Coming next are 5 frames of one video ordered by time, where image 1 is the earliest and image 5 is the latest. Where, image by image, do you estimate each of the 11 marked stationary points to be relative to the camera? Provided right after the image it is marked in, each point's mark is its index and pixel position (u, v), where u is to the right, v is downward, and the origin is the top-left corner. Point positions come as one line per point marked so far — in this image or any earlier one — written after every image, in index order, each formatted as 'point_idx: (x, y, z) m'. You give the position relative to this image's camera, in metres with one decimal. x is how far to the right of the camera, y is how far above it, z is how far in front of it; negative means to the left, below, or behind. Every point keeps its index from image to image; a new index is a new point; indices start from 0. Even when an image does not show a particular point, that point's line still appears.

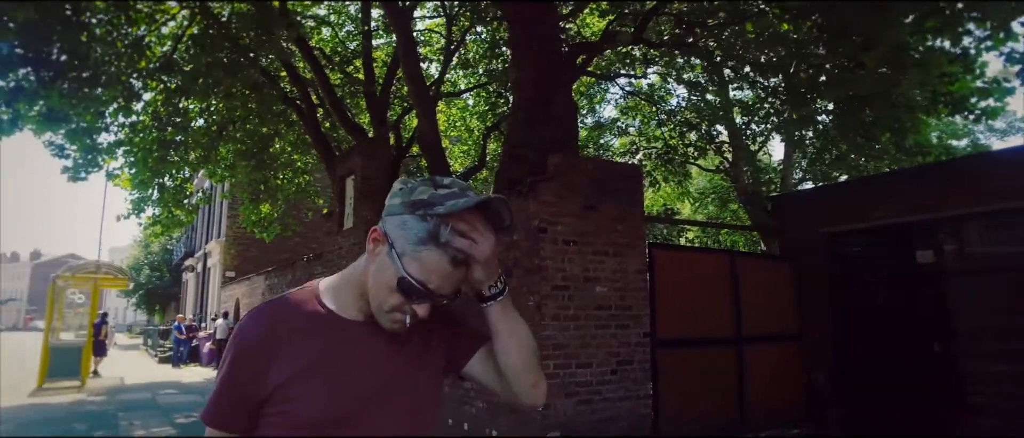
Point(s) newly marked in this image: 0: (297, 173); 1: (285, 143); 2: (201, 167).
0: (-3.2, +0.7, +10.5) m
1: (-3.1, +1.0, +9.7) m
2: (-4.1, +0.7, +9.3) m
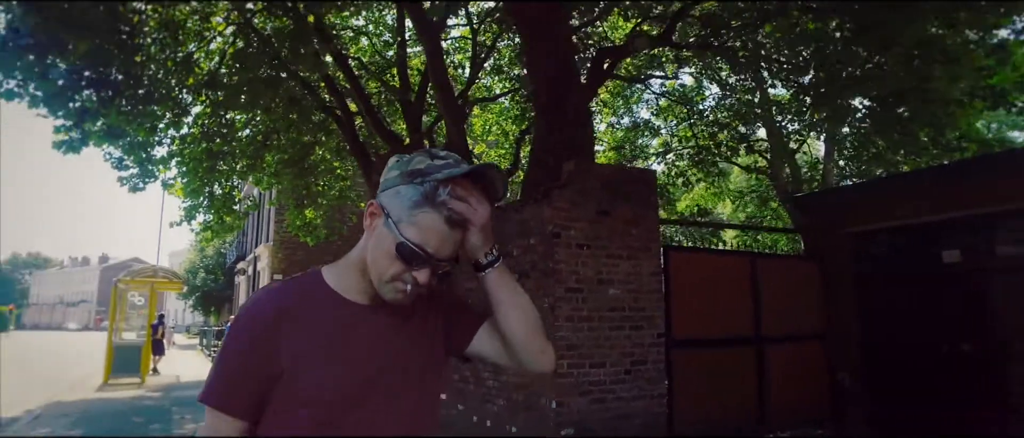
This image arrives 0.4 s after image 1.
0: (-2.7, +0.6, +10.9) m
1: (-2.7, +1.0, +10.1) m
2: (-3.7, +0.6, +9.7) m
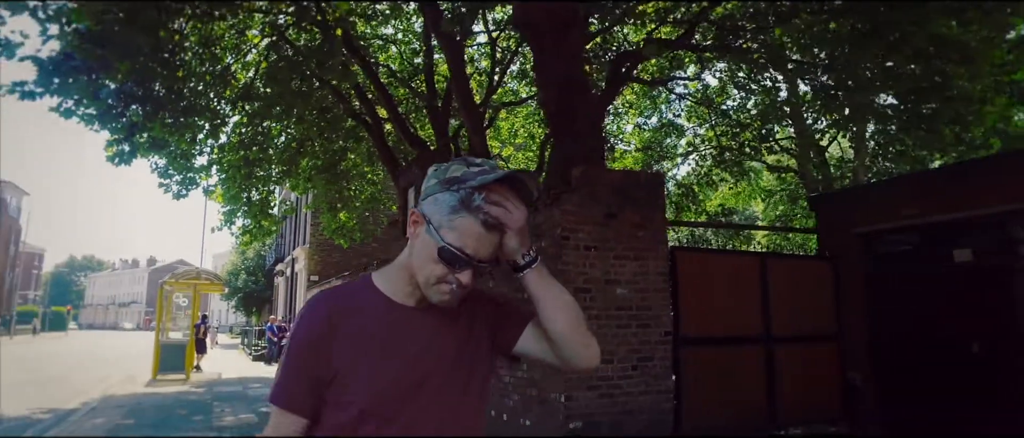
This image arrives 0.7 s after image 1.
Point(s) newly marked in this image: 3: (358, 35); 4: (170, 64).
0: (-2.3, +0.6, +11.3) m
1: (-2.3, +0.9, +10.5) m
2: (-3.3, +0.6, +10.2) m
3: (-2.0, +2.4, +9.1) m
4: (-2.9, +1.4, +6.0) m
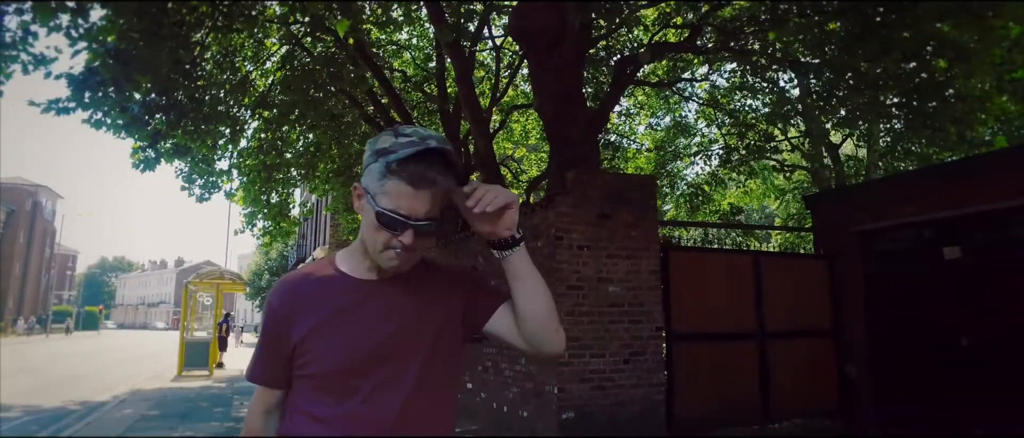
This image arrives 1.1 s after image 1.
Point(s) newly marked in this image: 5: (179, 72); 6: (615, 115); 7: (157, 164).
0: (-2.1, +0.6, +11.6) m
1: (-2.1, +0.9, +10.8) m
2: (-3.2, +0.5, +10.5) m
3: (-1.9, +2.4, +9.4) m
4: (-2.9, +1.3, +6.4) m
5: (-2.9, +1.3, +6.1) m
6: (+2.0, +2.1, +13.5) m
7: (-3.9, +0.6, +7.6) m
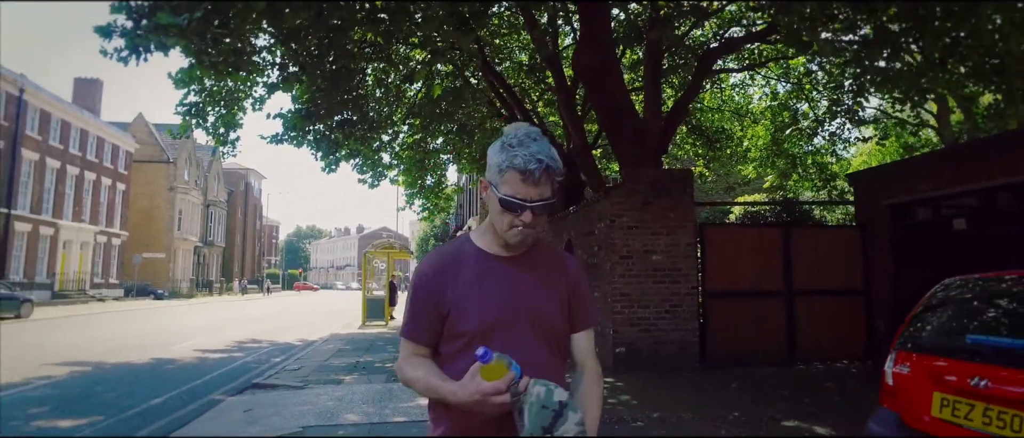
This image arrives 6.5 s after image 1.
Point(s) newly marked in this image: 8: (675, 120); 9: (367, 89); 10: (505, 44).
0: (+0.1, +1.0, +13.6) m
1: (-0.1, +1.3, +12.8) m
2: (-1.2, +0.9, +12.8) m
3: (-0.3, +2.7, +11.4) m
4: (-1.9, +1.5, +8.7) m
5: (-2.0, +1.4, +8.4) m
6: (+4.5, +2.7, +14.5) m
7: (-2.6, +0.8, +10.2) m
8: (+2.1, +1.3, +9.0) m
9: (-1.9, +1.7, +9.2) m
10: (-0.2, +2.9, +11.4) m
